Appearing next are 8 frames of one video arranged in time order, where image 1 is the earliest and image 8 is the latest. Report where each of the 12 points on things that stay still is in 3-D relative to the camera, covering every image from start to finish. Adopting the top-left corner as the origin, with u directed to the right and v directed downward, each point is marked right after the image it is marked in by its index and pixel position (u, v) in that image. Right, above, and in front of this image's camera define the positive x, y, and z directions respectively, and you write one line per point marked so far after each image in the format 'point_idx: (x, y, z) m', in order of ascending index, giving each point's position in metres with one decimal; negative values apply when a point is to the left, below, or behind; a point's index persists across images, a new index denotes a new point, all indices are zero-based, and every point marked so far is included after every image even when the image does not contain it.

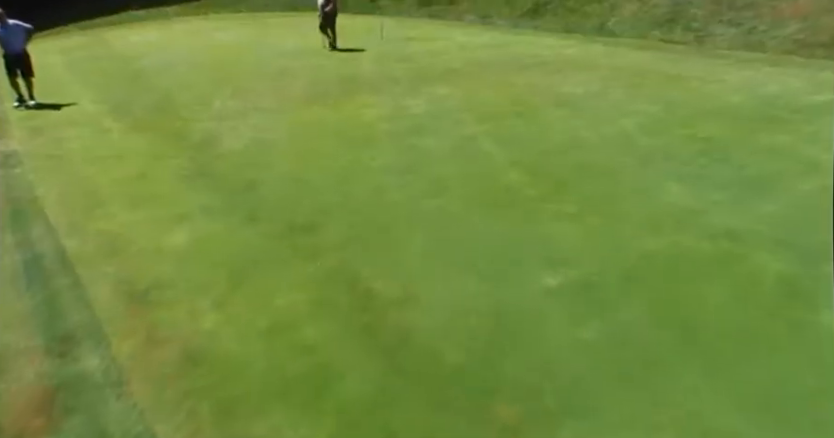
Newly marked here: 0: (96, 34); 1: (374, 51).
0: (-7.6, +4.5, +13.1) m
1: (-0.8, +2.9, +9.4) m
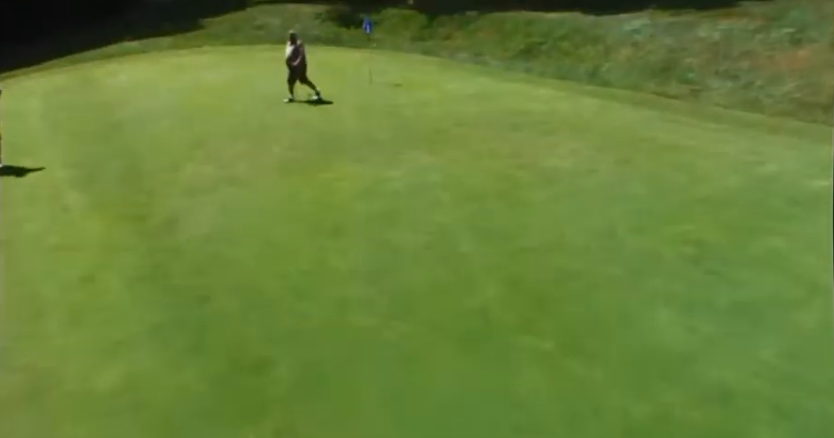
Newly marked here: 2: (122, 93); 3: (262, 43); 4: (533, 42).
0: (-7.8, +3.5, +12.9) m
1: (-1.0, +2.0, +9.1) m
2: (-5.6, +2.4, +10.4) m
3: (-4.7, +5.4, +16.6) m
4: (+2.8, +4.2, +12.9) m
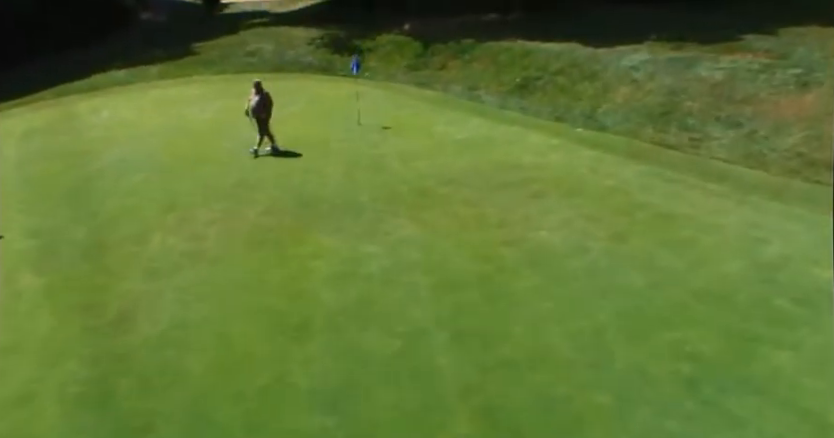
0: (-7.9, +2.6, +12.6) m
1: (-1.2, +1.2, +8.8) m
2: (-5.8, +1.6, +10.1) m
3: (-4.9, +4.4, +16.3) m
4: (+2.6, +3.3, +12.5) m
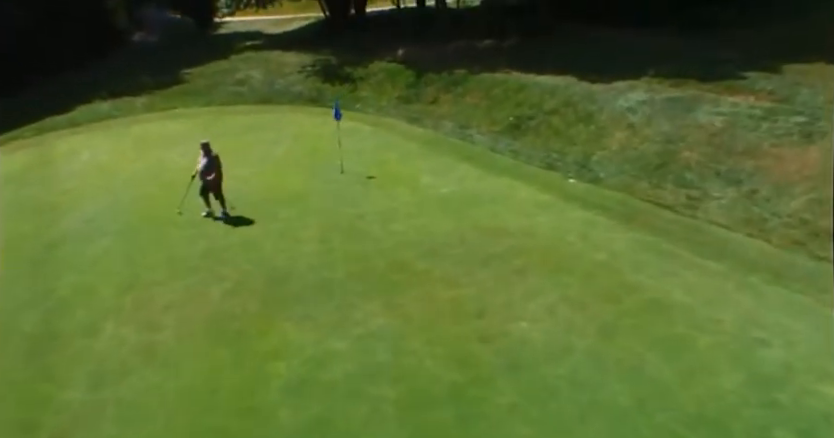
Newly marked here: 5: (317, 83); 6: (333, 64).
0: (-8.2, +1.6, +12.2) m
1: (-1.4, +0.2, +8.4) m
2: (-6.1, +0.6, +9.7) m
3: (-5.1, +3.4, +15.9) m
4: (+2.3, +2.3, +12.1) m
5: (-3.1, +4.3, +17.1) m
6: (-2.8, +5.2, +18.3) m
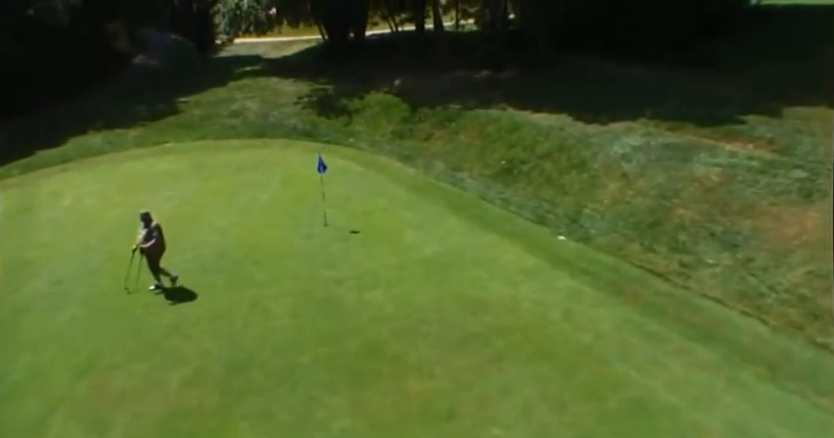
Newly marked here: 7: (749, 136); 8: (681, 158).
0: (-8.4, +0.7, +12.0) m
1: (-1.7, -0.7, +8.1) m
2: (-6.3, -0.3, +9.4) m
3: (-5.3, +2.4, +15.7) m
4: (+2.1, +1.3, +11.8) m
5: (-3.3, +3.2, +16.9) m
6: (-2.9, +4.2, +18.1) m
7: (+6.5, +1.6, +10.7) m
8: (+4.9, +1.1, +10.1) m
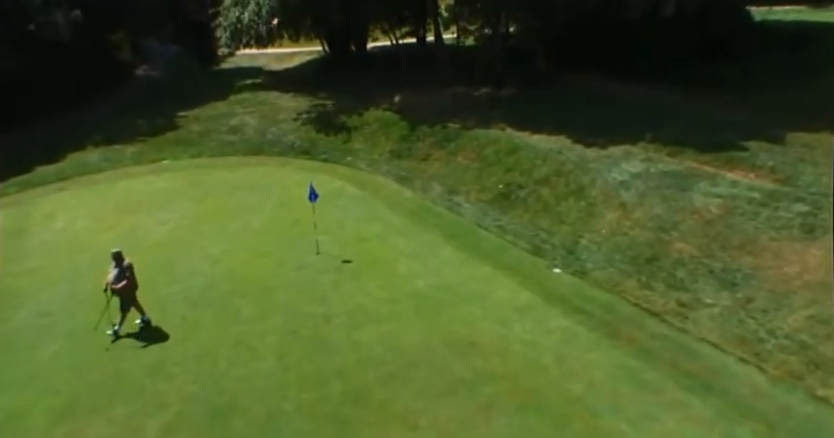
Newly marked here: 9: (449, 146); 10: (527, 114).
0: (-8.5, +0.2, +11.9) m
1: (-1.8, -1.2, +7.9) m
2: (-6.5, -0.8, +9.3) m
3: (-5.3, +1.9, +15.6) m
4: (+2.0, +0.8, +11.6) m
5: (-3.3, +2.7, +16.8) m
6: (-3.0, +3.6, +18.0) m
7: (+6.5, +1.1, +10.5) m
8: (+4.9, +0.6, +10.0) m
9: (+0.8, +1.9, +14.3) m
10: (+3.1, +3.0, +15.4) m
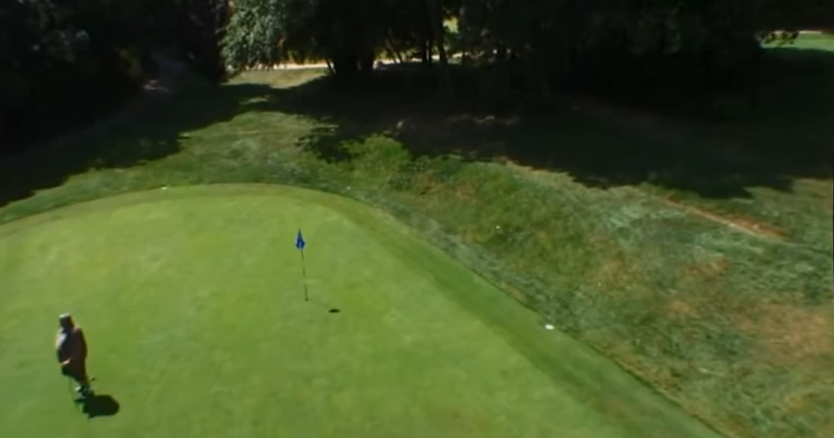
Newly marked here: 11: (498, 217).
0: (-8.6, -0.4, +11.9) m
1: (-2.0, -1.9, +7.8) m
2: (-6.6, -1.4, +9.2) m
3: (-5.3, +1.1, +15.5) m
4: (+1.9, -0.1, +11.4) m
5: (-3.3, +1.9, +16.7) m
6: (-2.9, +2.7, +17.9) m
7: (+6.3, +0.1, +10.2) m
8: (+4.7, -0.3, +9.7) m
9: (+0.8, +1.1, +14.1) m
10: (+3.2, +2.0, +15.1) m
11: (+1.8, 0.0, +11.8) m
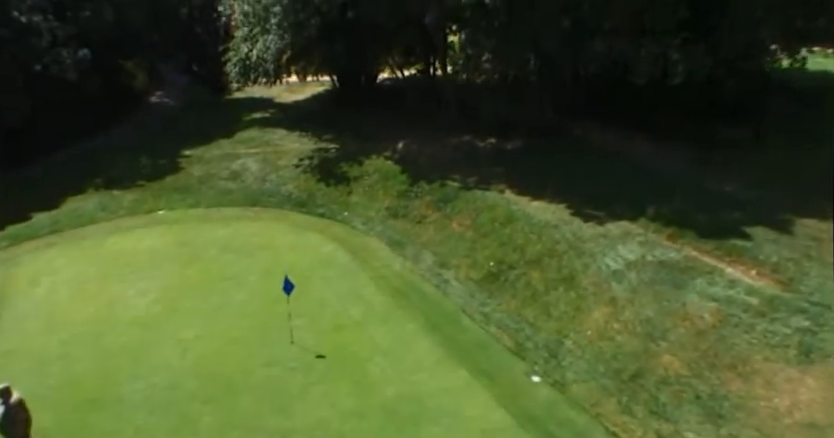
0: (-8.7, -1.1, +12.0) m
1: (-2.3, -2.6, +7.7) m
2: (-6.8, -2.1, +9.3) m
3: (-5.4, +0.4, +15.5) m
4: (+1.8, -0.9, +11.3) m
5: (-3.3, +1.2, +16.6) m
6: (-2.9, +2.0, +17.9) m
7: (+6.2, -0.7, +9.9) m
8: (+4.5, -1.1, +9.5) m
9: (+0.7, +0.3, +13.9) m
10: (+3.1, +1.3, +15.0) m
11: (+1.6, -0.7, +11.7) m
